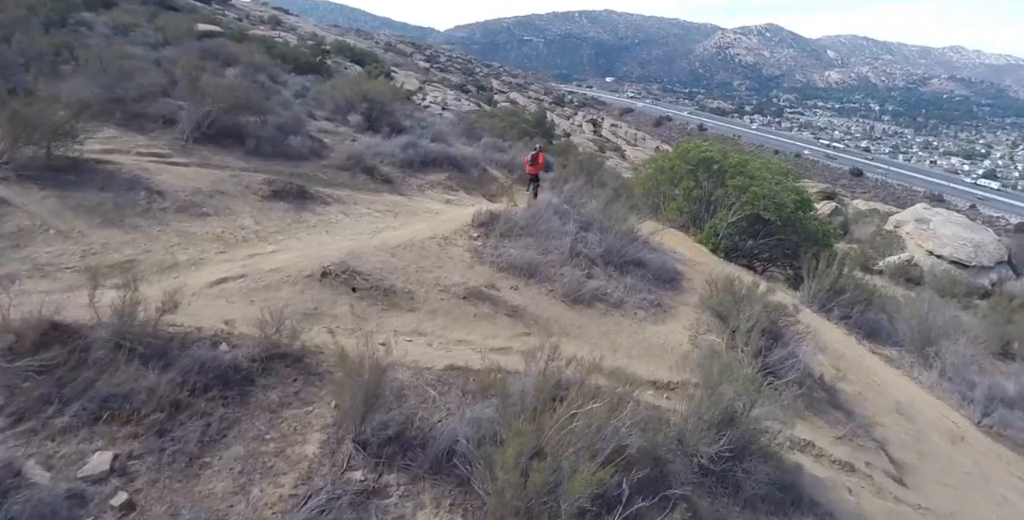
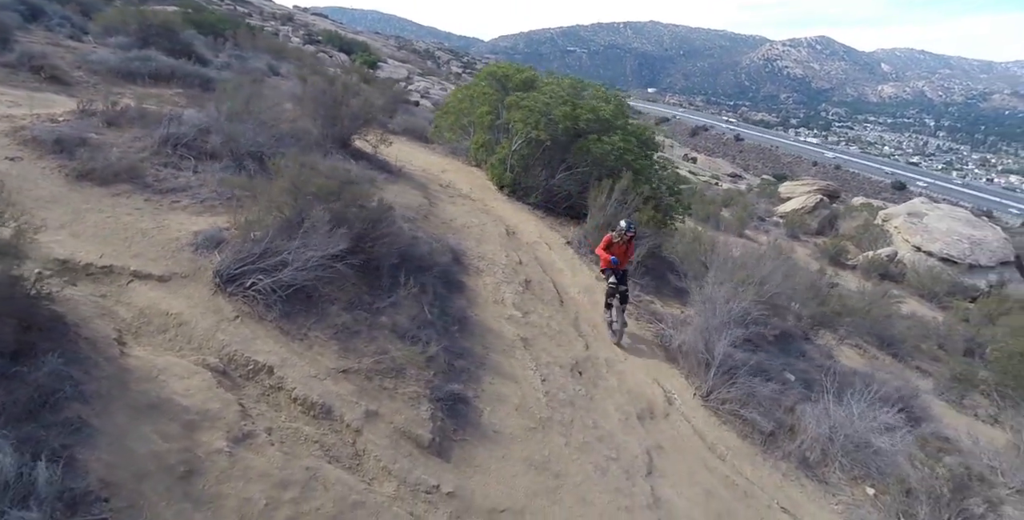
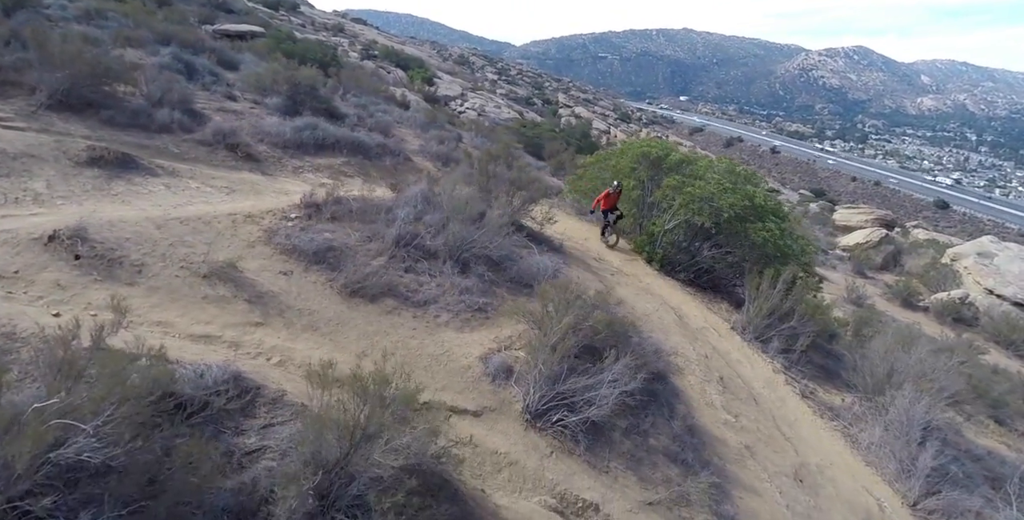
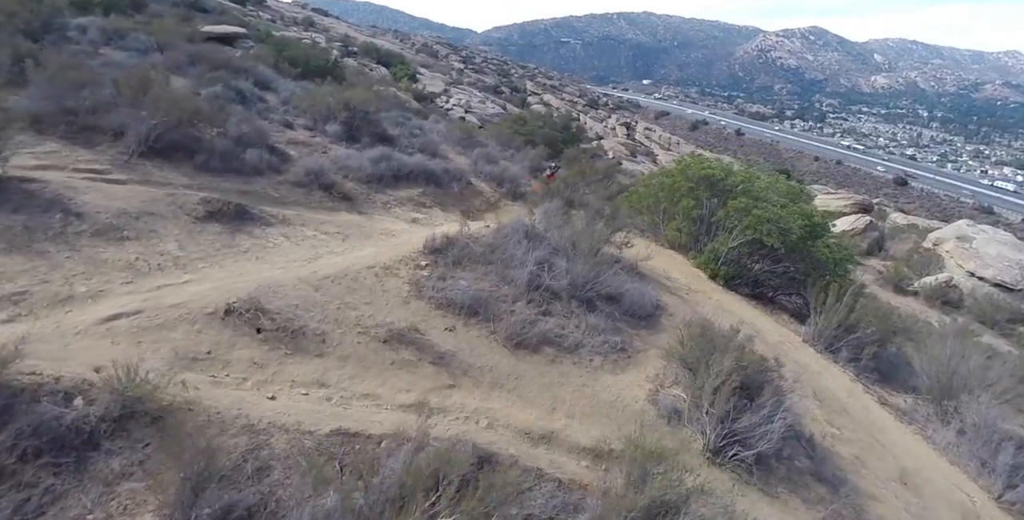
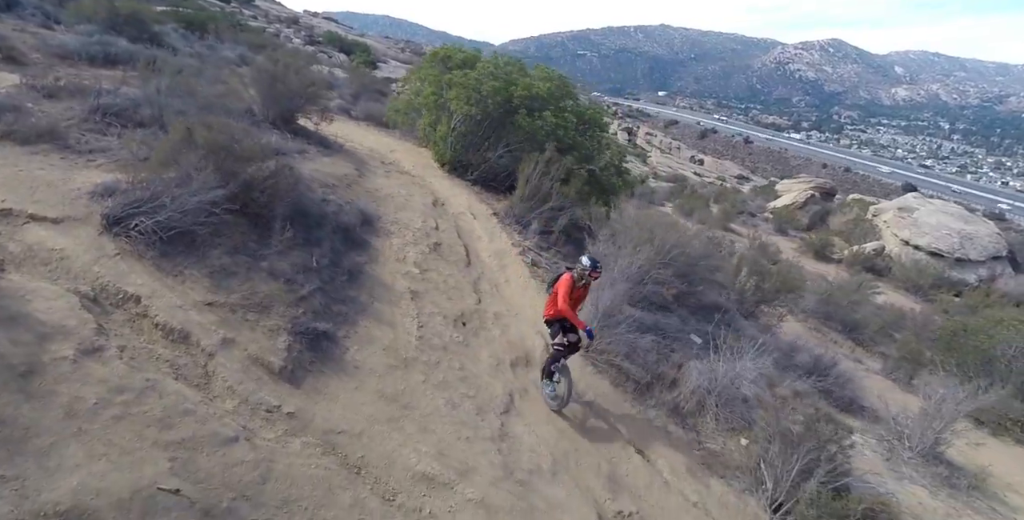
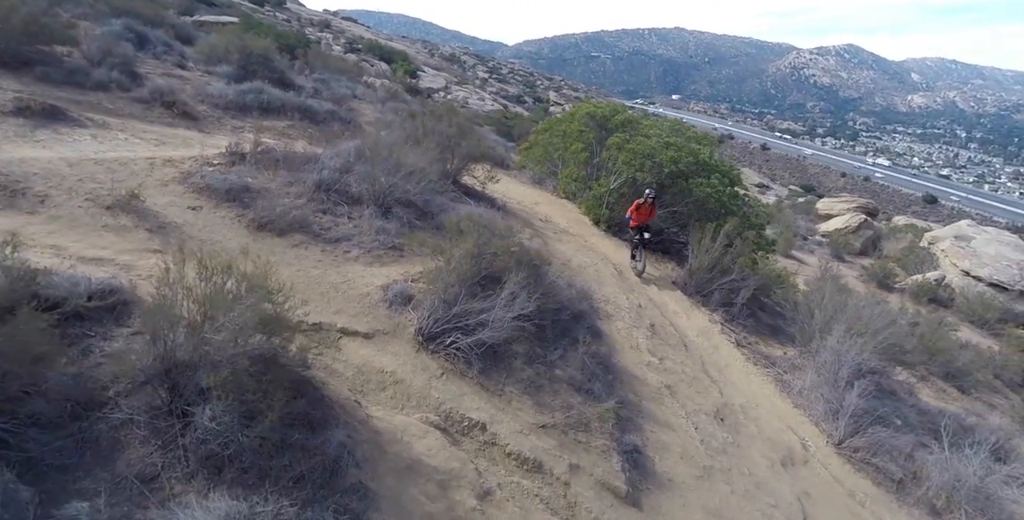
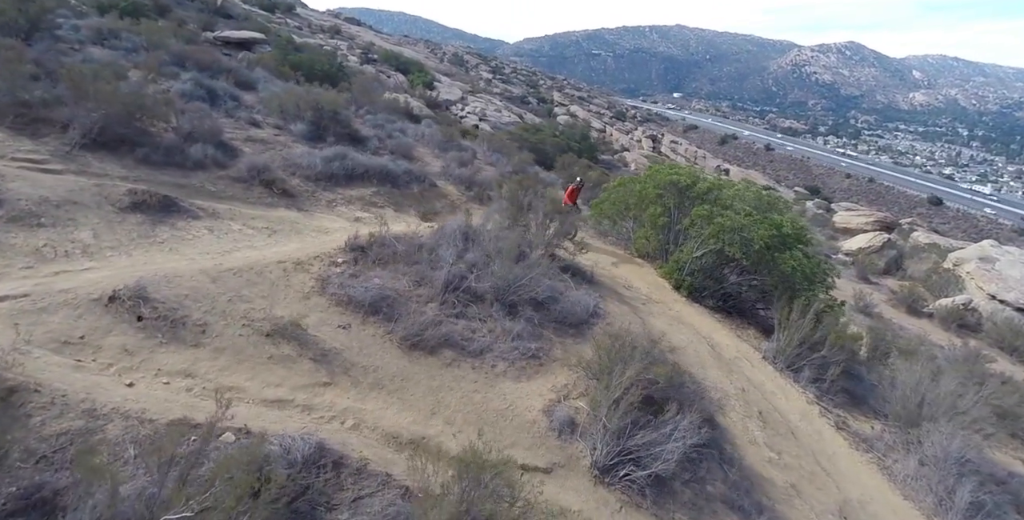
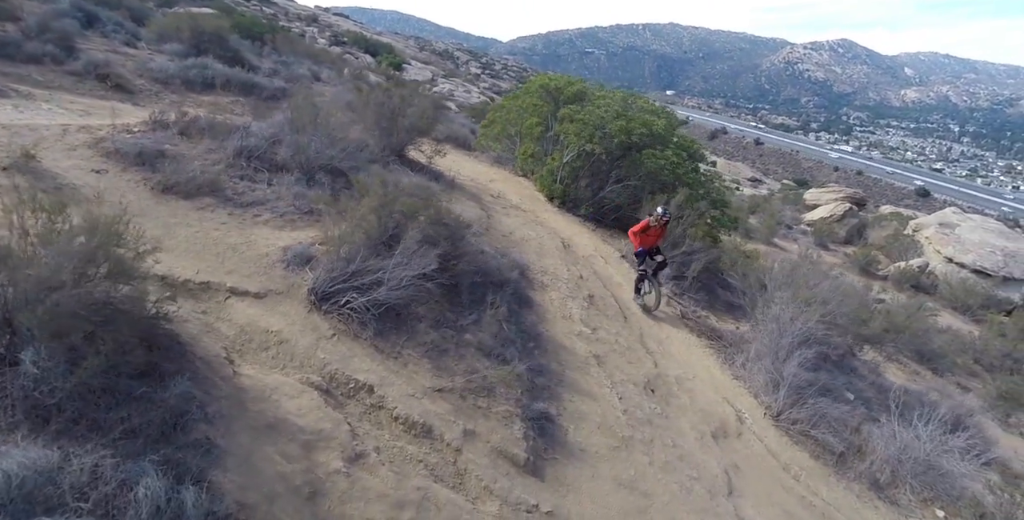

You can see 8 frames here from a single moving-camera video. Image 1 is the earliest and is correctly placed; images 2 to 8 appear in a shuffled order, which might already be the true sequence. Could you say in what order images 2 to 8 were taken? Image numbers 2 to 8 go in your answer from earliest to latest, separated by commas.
4, 7, 3, 6, 8, 2, 5
